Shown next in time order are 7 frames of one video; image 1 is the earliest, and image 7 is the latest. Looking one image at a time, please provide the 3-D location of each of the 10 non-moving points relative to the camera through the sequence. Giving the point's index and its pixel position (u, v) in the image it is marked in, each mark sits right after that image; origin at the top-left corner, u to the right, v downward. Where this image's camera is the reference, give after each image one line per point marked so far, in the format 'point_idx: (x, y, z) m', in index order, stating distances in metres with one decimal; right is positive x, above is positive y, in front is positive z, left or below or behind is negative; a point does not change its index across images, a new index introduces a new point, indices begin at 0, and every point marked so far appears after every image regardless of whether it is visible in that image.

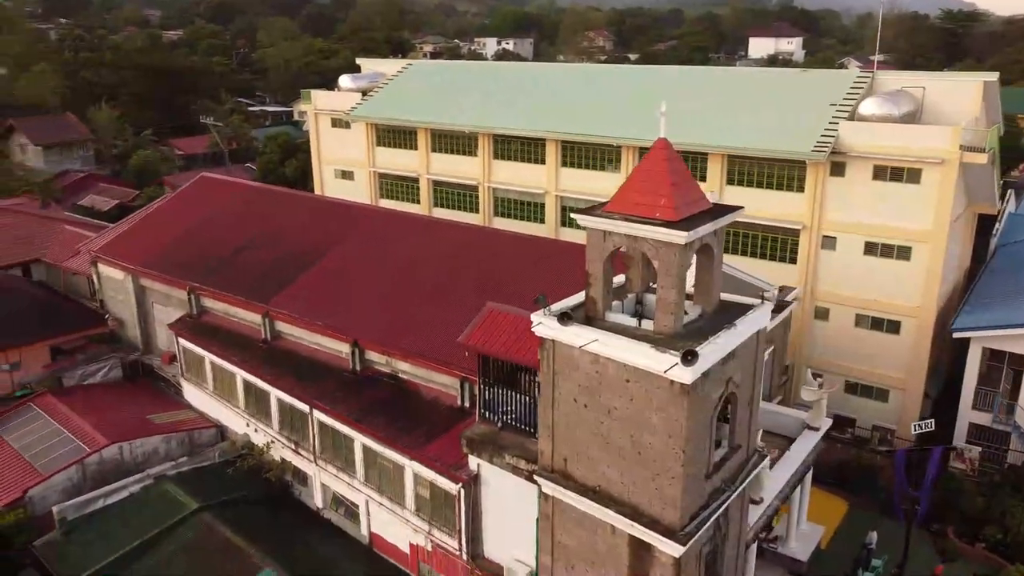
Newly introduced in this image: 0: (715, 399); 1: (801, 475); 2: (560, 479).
0: (+2.9, -1.6, +11.6) m
1: (+6.5, -4.2, +18.3) m
2: (+0.8, -3.0, +12.8) m
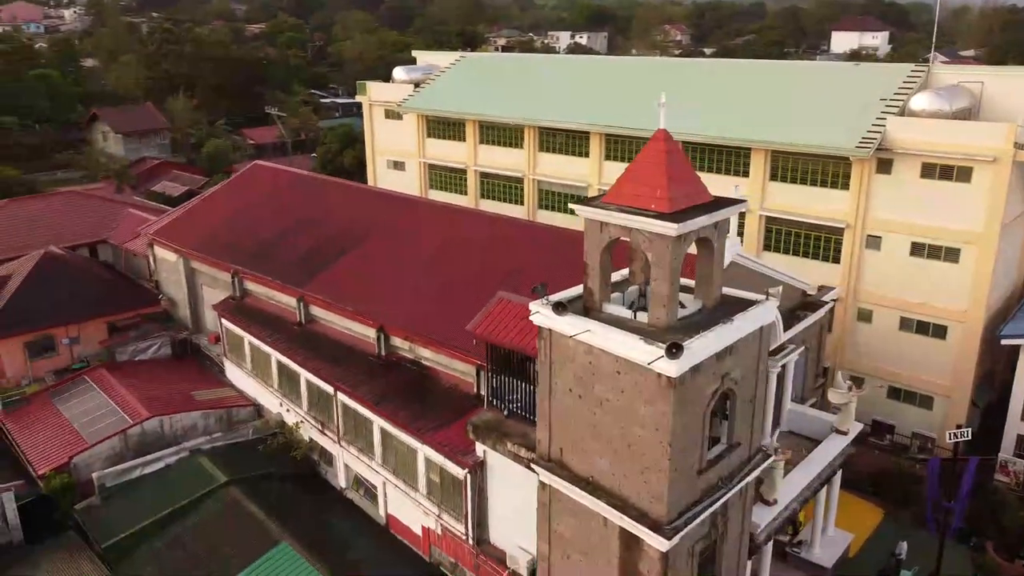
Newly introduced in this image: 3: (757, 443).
0: (+2.8, -1.5, +11.5) m
1: (+6.9, -4.2, +17.9) m
2: (+0.7, -2.9, +12.9) m
3: (+4.0, -2.5, +13.3) m
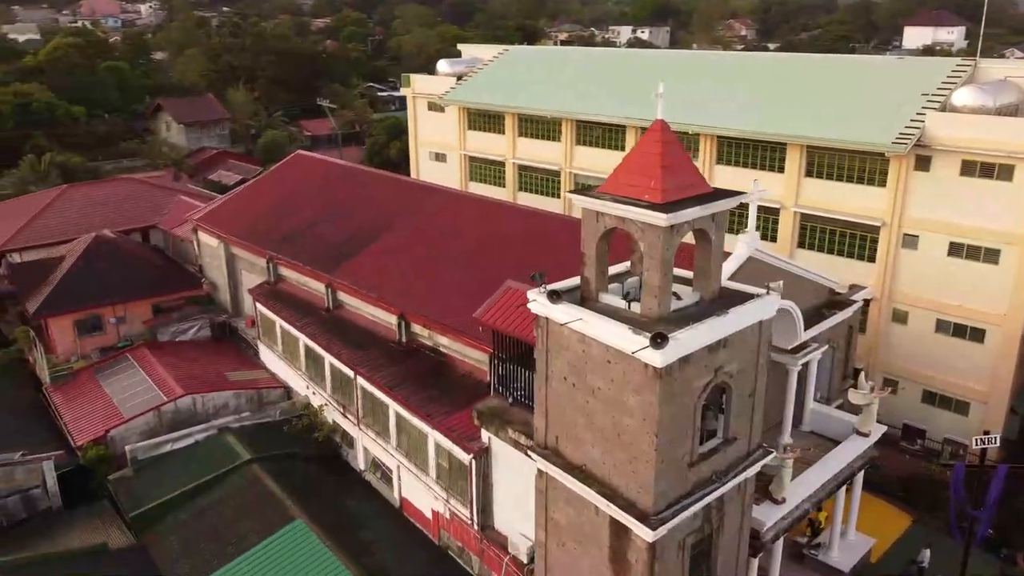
0: (+2.6, -1.4, +11.4) m
1: (+7.1, -4.1, +17.5) m
2: (+0.6, -2.7, +13.0) m
3: (+4.0, -2.4, +13.1) m
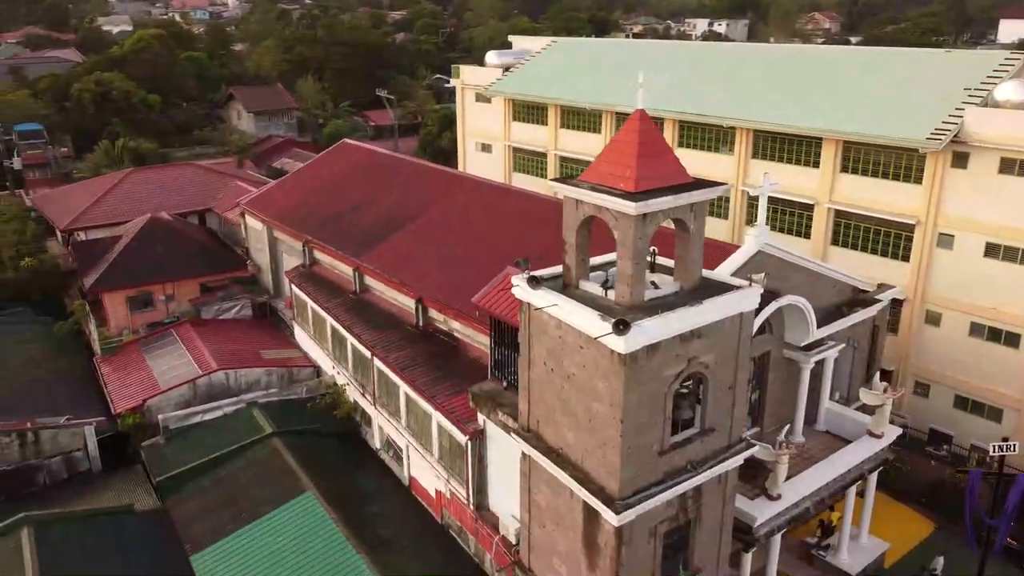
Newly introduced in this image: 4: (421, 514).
0: (+2.2, -1.2, +11.5) m
1: (+7.2, -4.1, +17.2) m
2: (+0.3, -2.5, +13.3) m
3: (+3.7, -2.3, +13.1) m
4: (-2.0, -5.1, +18.1) m
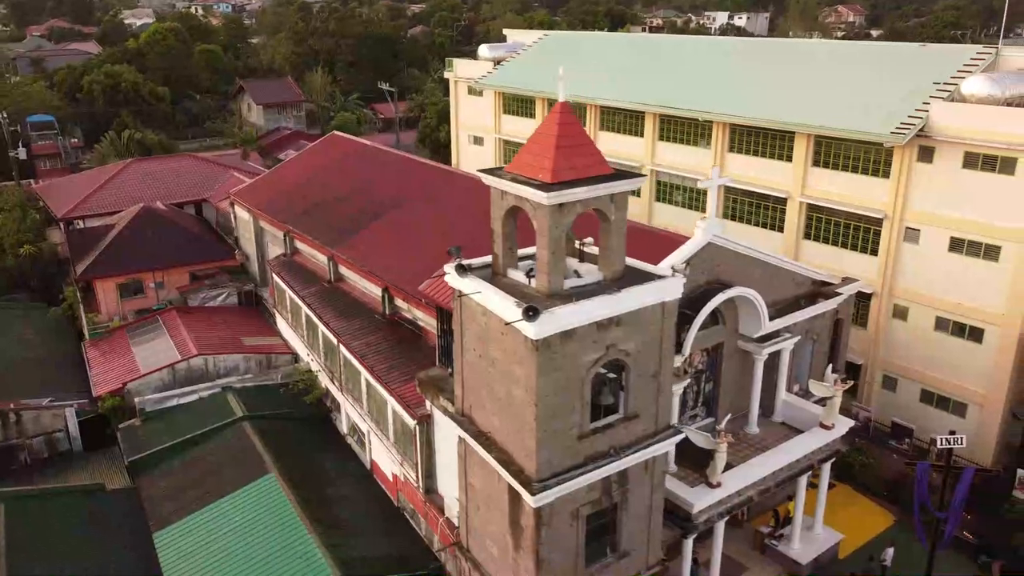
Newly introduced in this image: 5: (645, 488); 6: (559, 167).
0: (+1.0, -1.1, +11.8) m
1: (+6.1, -3.9, +17.4) m
2: (-0.8, -2.3, +13.7) m
3: (+2.5, -2.2, +13.4) m
4: (-3.0, -4.8, +18.6) m
5: (+2.3, -3.4, +13.6) m
6: (+0.7, +1.7, +11.6) m
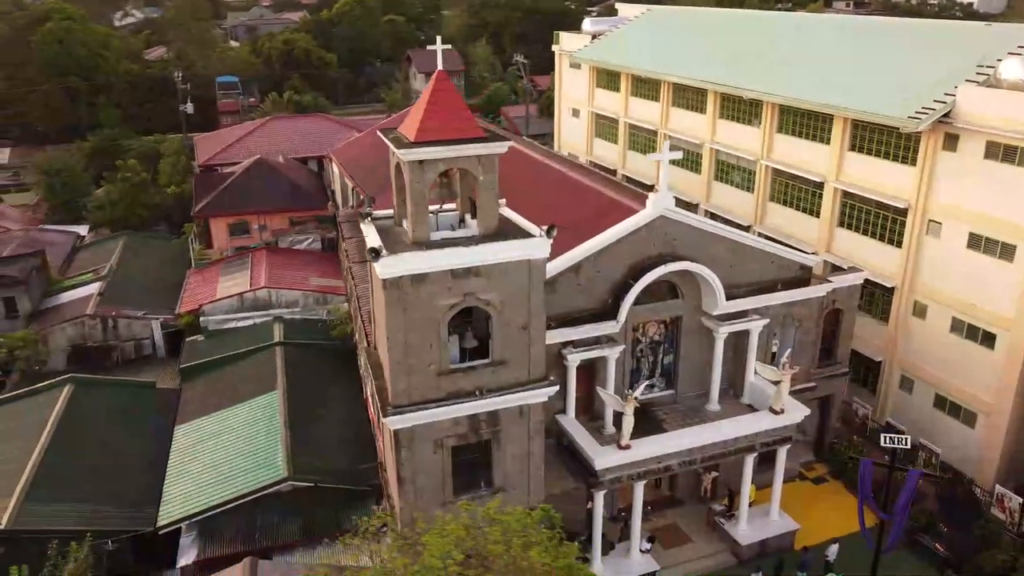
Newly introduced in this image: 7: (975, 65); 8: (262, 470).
0: (-1.2, -0.3, +13.2) m
1: (+4.8, -3.5, +17.4) m
2: (-2.6, -1.3, +15.4) m
3: (+0.5, -1.5, +14.4) m
4: (-3.8, -3.5, +20.9) m
5: (+0.2, -2.6, +14.7) m
6: (-1.4, +2.6, +12.9) m
7: (+11.5, +5.5, +19.9) m
8: (-5.6, -4.0, +18.0) m
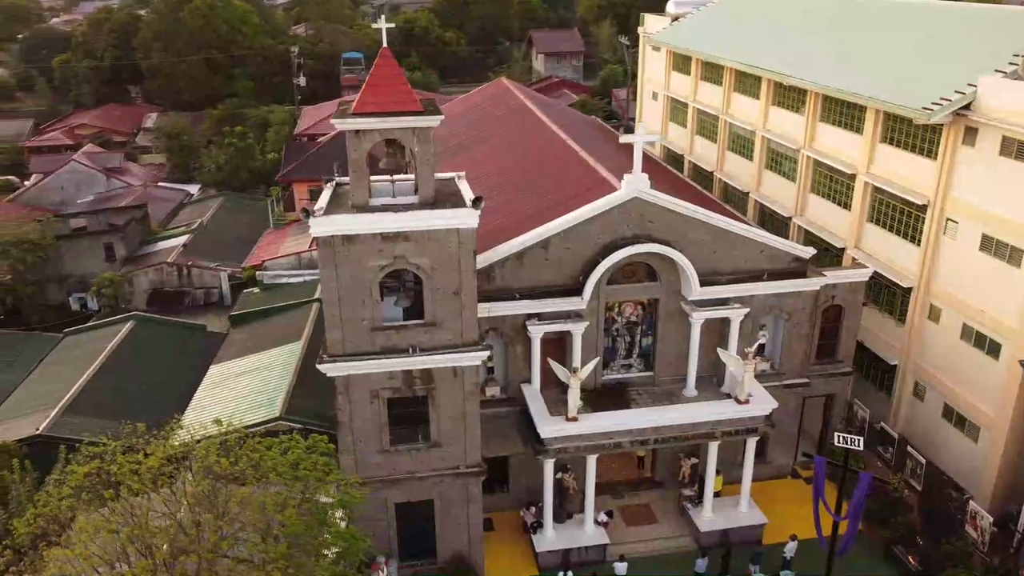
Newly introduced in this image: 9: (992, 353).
0: (-2.5, +0.4, +14.3) m
1: (+3.9, -3.2, +17.5) m
2: (-3.6, -0.4, +16.8) m
3: (-0.7, -0.9, +15.2) m
4: (-3.9, -2.5, +22.4) m
5: (-1.1, -2.0, +15.6) m
6: (-2.6, +3.2, +14.0) m
7: (+11.6, +5.3, +18.5) m
8: (-6.2, -3.0, +19.9) m
9: (+10.7, -1.4, +17.9) m
